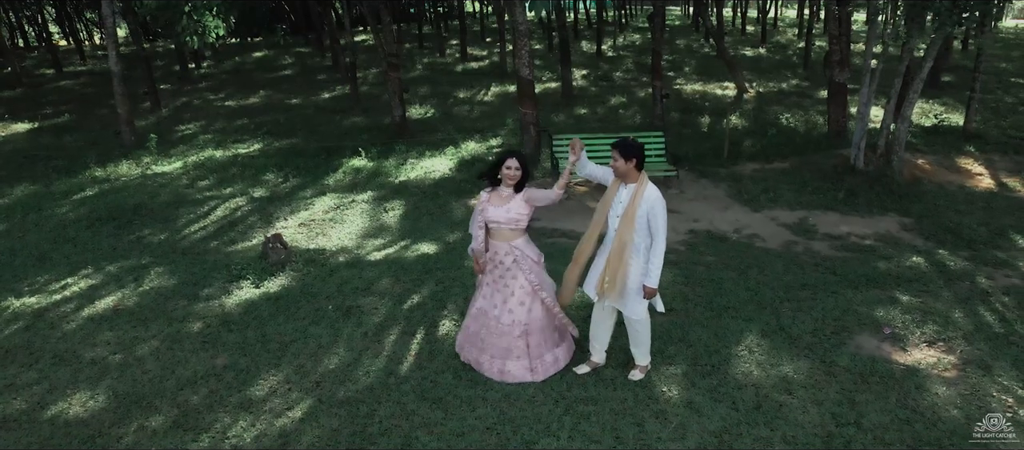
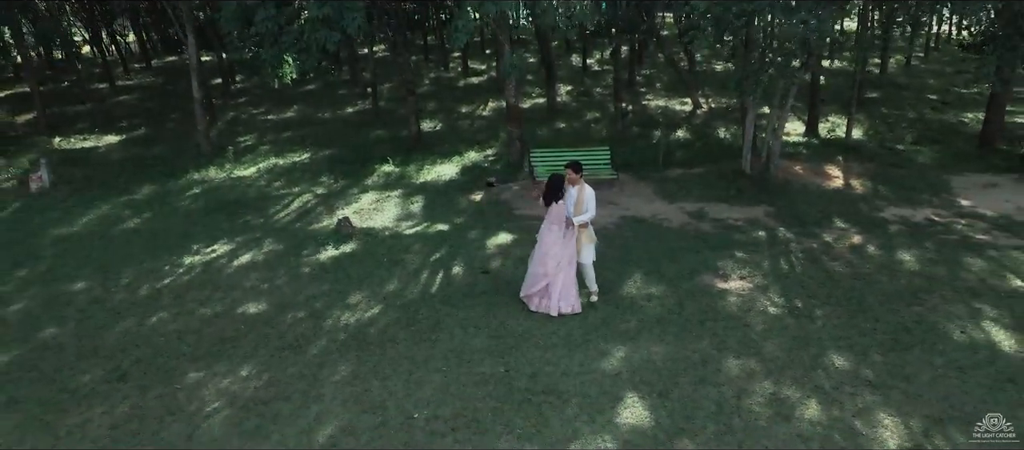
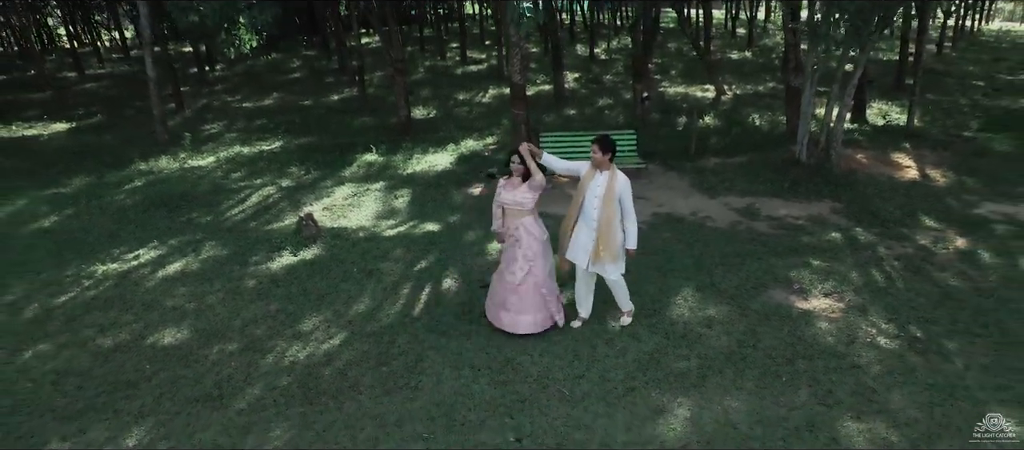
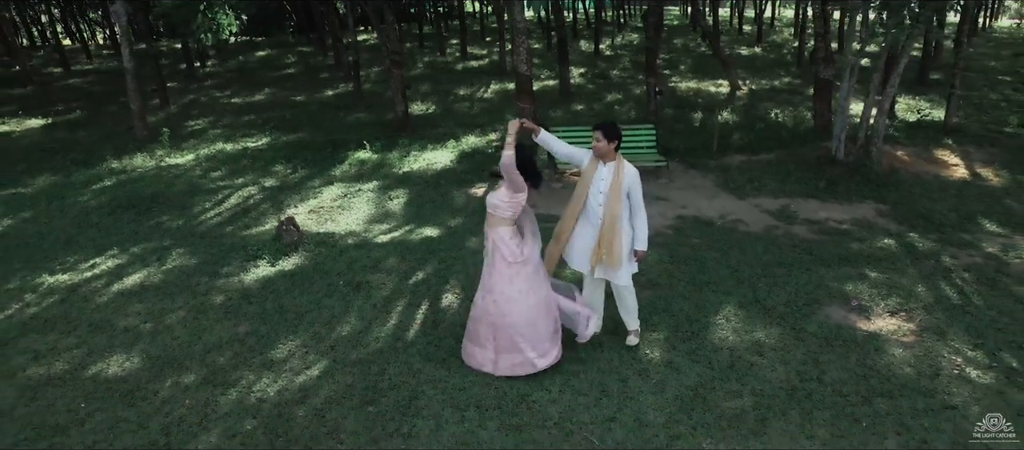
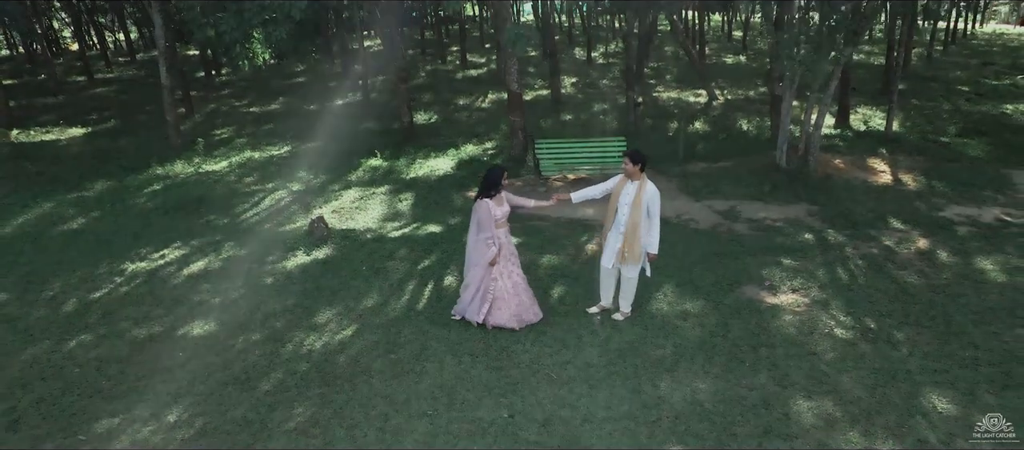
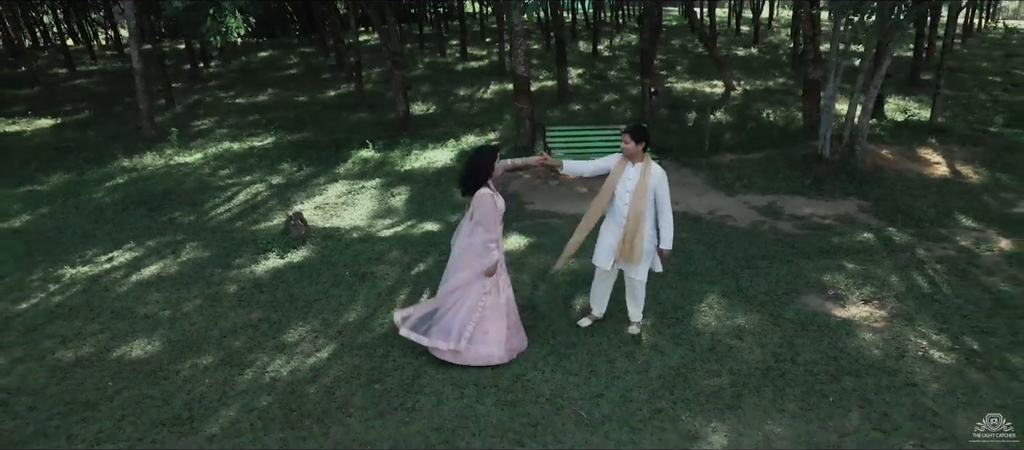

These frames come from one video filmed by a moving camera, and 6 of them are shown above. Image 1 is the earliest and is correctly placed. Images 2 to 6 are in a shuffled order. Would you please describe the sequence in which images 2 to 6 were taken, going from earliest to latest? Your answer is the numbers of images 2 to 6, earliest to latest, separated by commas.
4, 6, 3, 5, 2
